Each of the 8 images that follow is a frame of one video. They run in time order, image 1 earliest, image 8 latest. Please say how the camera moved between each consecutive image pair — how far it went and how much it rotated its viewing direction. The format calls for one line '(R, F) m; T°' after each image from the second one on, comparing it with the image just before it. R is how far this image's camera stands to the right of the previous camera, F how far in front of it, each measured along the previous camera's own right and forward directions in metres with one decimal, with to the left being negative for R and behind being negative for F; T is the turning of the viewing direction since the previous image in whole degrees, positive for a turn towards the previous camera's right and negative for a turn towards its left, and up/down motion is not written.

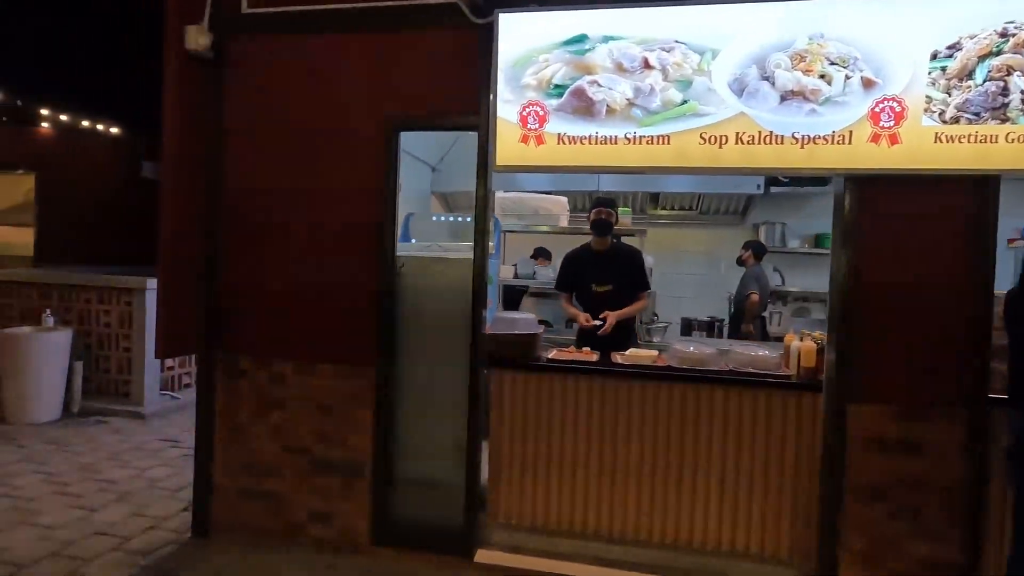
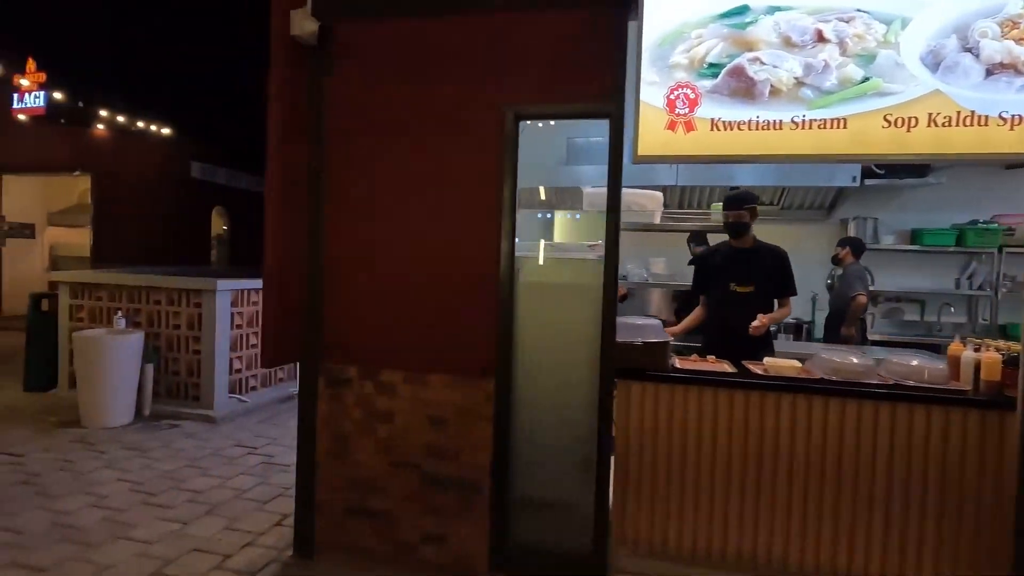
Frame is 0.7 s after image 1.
(-0.5, +0.2) m; -3°
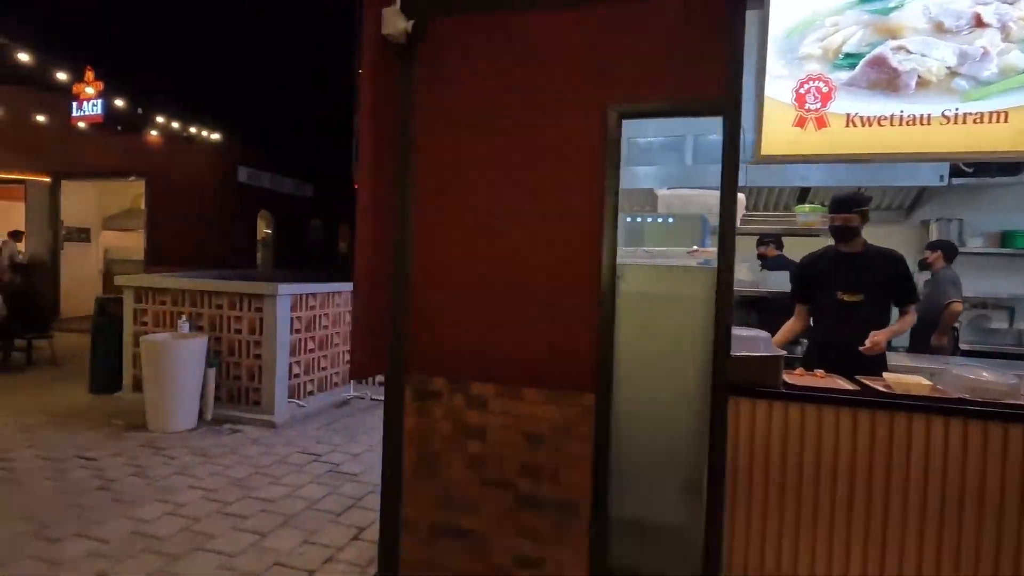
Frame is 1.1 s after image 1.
(-0.4, +0.1) m; -3°
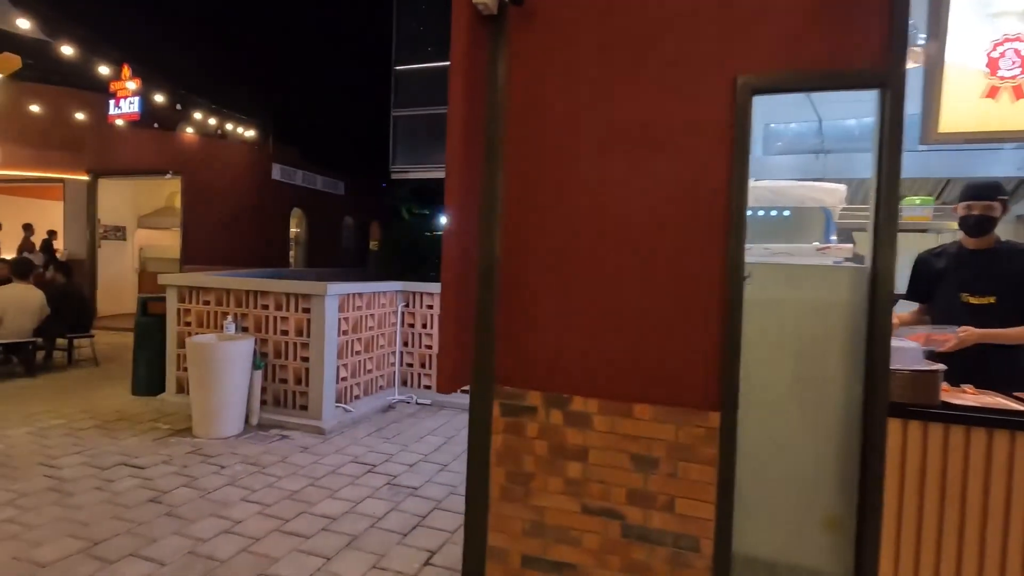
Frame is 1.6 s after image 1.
(-0.4, +0.3) m; -2°
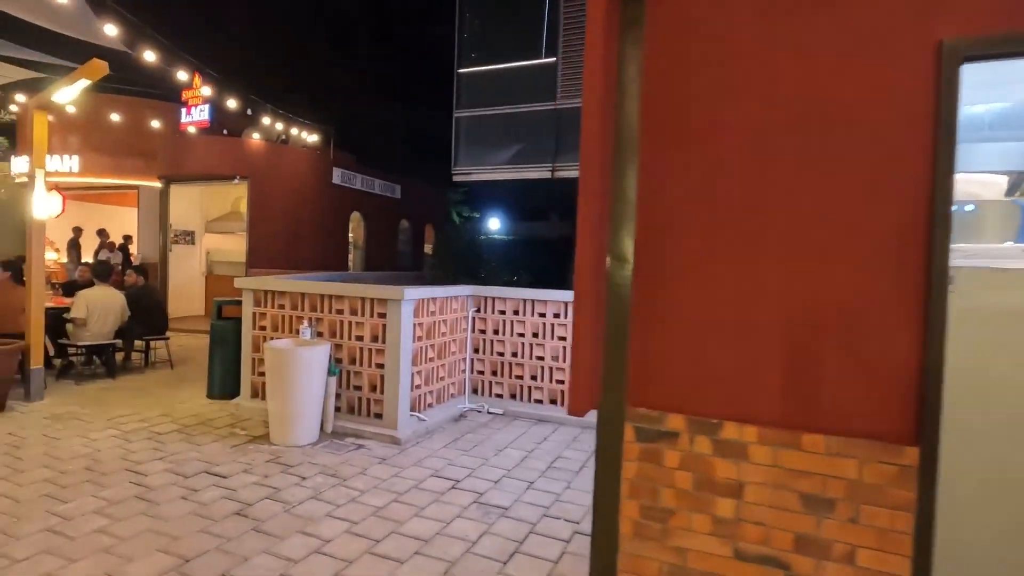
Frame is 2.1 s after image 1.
(-0.4, +0.3) m; -5°
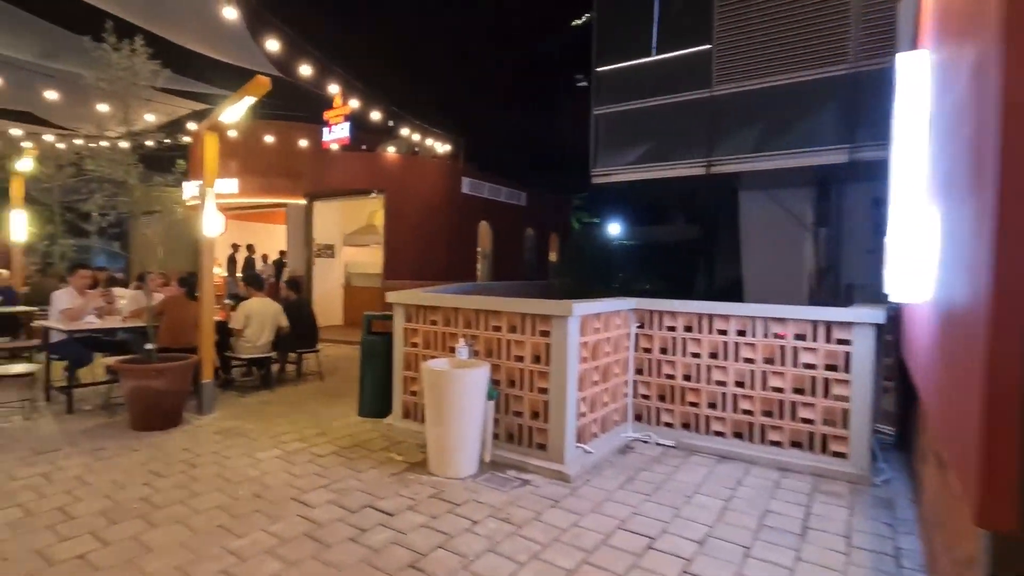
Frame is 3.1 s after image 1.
(-0.6, +0.6) m; -12°
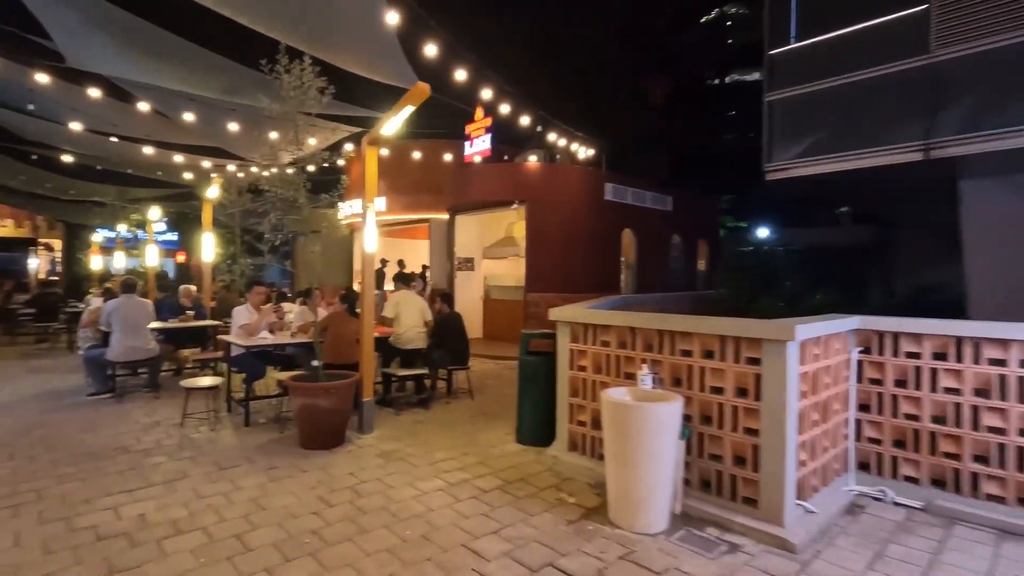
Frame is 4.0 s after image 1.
(-0.5, +0.6) m; -13°
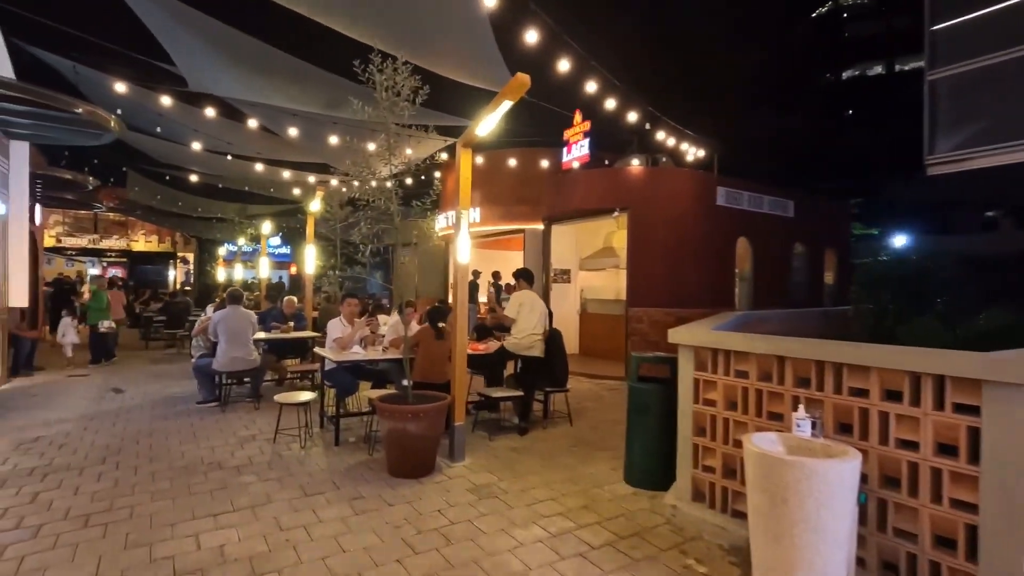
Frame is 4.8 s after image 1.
(-0.1, +0.6) m; -10°
